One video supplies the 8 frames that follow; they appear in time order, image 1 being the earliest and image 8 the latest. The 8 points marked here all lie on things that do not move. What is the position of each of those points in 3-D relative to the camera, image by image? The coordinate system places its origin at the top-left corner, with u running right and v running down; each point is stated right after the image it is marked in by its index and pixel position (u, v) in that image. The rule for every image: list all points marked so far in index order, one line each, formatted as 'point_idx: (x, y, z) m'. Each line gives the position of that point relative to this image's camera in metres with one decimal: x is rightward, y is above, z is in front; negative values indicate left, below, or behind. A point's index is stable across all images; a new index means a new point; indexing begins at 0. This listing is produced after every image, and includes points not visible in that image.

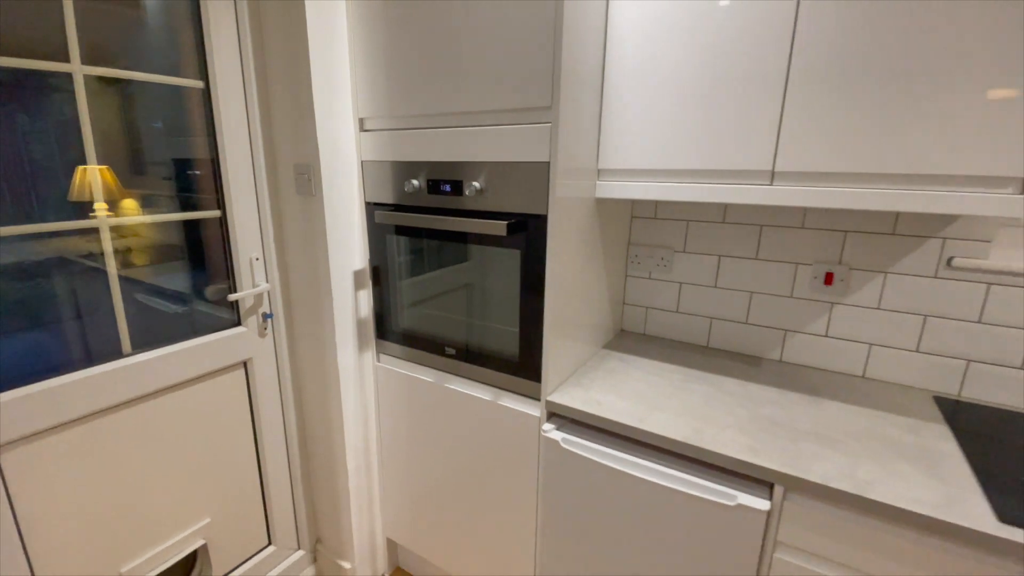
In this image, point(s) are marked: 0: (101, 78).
0: (-0.9, +0.4, +1.0) m
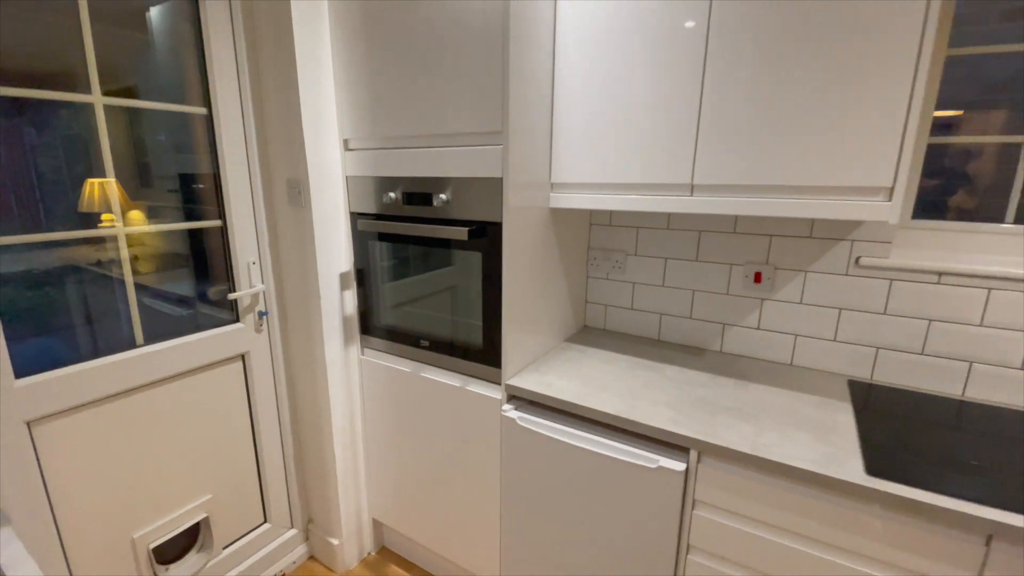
0: (-1.0, +0.4, +1.2) m
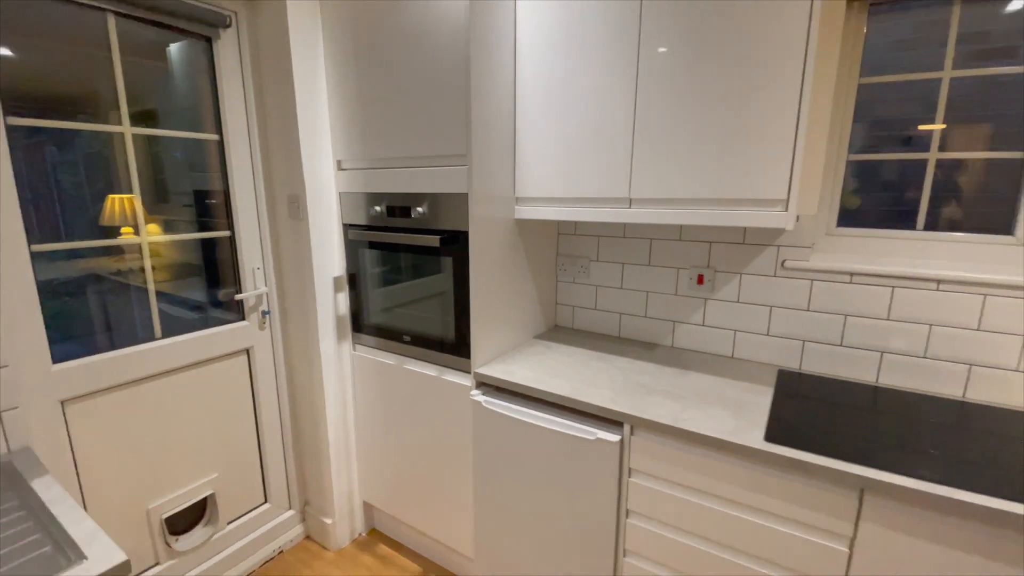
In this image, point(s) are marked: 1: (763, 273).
0: (-1.1, +0.4, +1.4) m
1: (+0.8, 0.0, +1.5) m
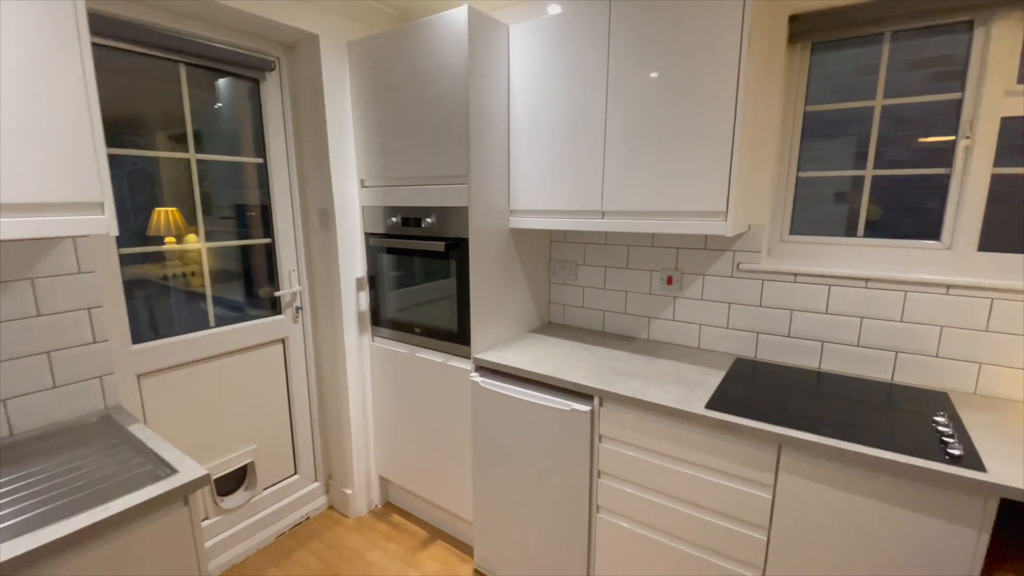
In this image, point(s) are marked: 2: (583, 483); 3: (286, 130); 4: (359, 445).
0: (-1.1, +0.4, +1.7) m
1: (+0.7, 0.0, +1.7) m
2: (+0.2, -0.6, +1.5) m
3: (-0.9, +0.6, +1.9) m
4: (-0.7, -0.7, +2.1) m
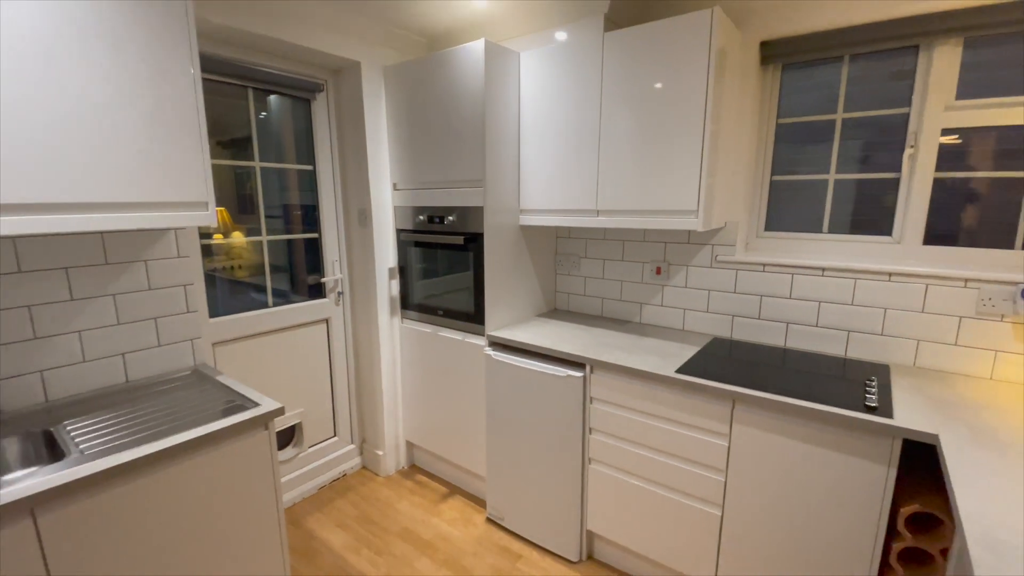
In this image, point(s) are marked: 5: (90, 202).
0: (-1.0, +0.5, +2.0) m
1: (+0.8, +0.1, +2.0) m
2: (+0.2, -0.5, +1.8) m
3: (-0.8, +0.7, +2.2) m
4: (-0.6, -0.6, +2.4) m
5: (-1.0, +0.2, +1.2) m
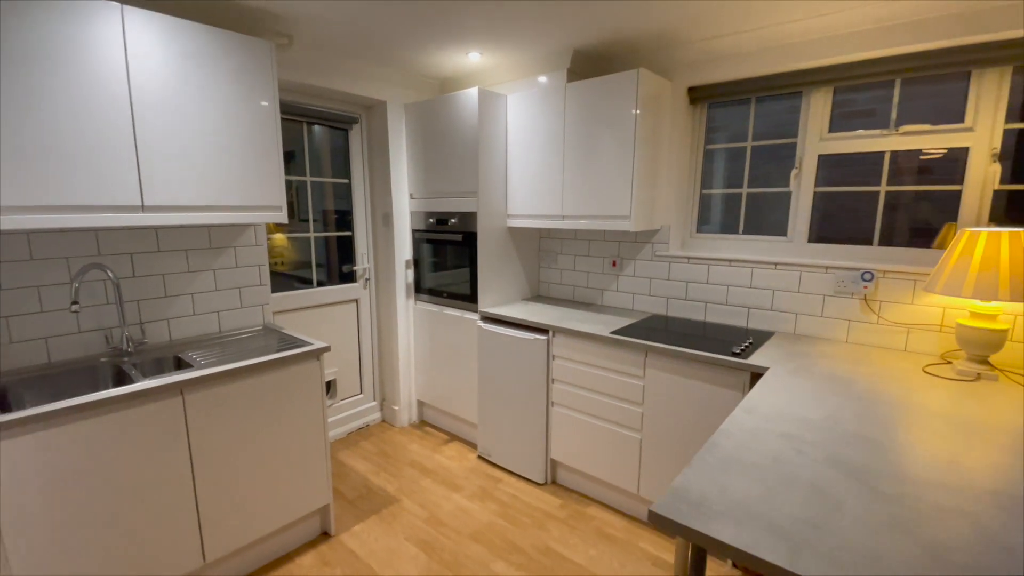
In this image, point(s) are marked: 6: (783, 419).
0: (-1.1, +0.6, +2.7) m
1: (+0.7, +0.2, +2.5) m
2: (+0.1, -0.5, +2.4) m
3: (-0.9, +0.8, +2.9) m
4: (-0.7, -0.5, +3.0) m
5: (-1.1, +0.3, +1.9) m
6: (+0.7, -0.4, +1.3) m
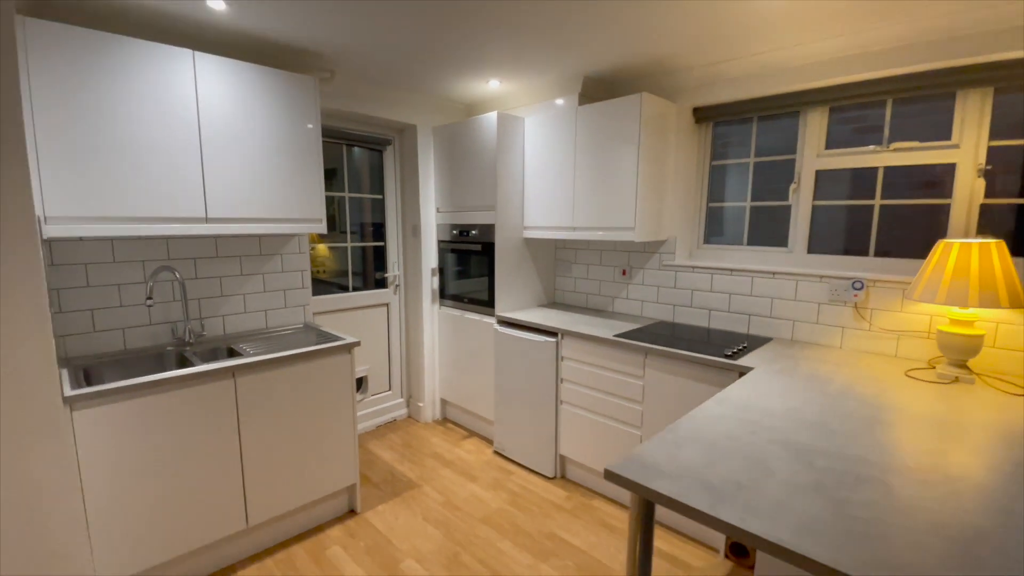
0: (-1.0, +0.6, +3.0) m
1: (+0.8, +0.1, +2.7) m
2: (+0.2, -0.5, +2.5) m
3: (-0.8, +0.7, +3.2) m
4: (-0.6, -0.6, +3.3) m
5: (-1.1, +0.3, +2.2) m
6: (+0.7, -0.4, +1.5) m
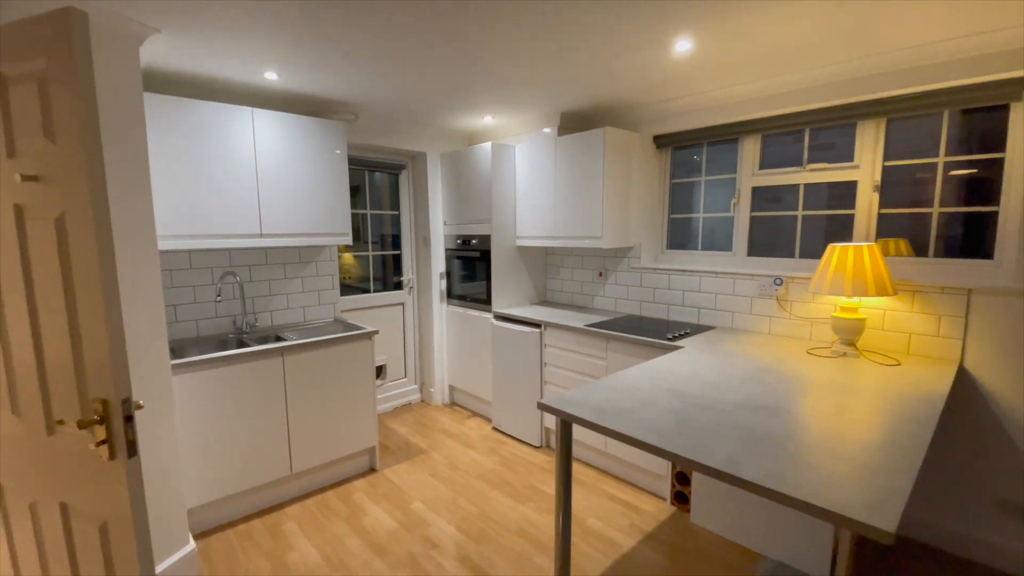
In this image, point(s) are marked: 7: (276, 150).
0: (-1.0, +0.5, +3.6) m
1: (+0.7, +0.1, +3.2) m
2: (+0.2, -0.5, +3.0) m
3: (-0.8, +0.7, +3.8) m
4: (-0.6, -0.6, +3.8) m
5: (-1.2, +0.3, +2.7) m
6: (+0.6, -0.3, +2.0) m
7: (-1.3, +0.7, +2.6) m
